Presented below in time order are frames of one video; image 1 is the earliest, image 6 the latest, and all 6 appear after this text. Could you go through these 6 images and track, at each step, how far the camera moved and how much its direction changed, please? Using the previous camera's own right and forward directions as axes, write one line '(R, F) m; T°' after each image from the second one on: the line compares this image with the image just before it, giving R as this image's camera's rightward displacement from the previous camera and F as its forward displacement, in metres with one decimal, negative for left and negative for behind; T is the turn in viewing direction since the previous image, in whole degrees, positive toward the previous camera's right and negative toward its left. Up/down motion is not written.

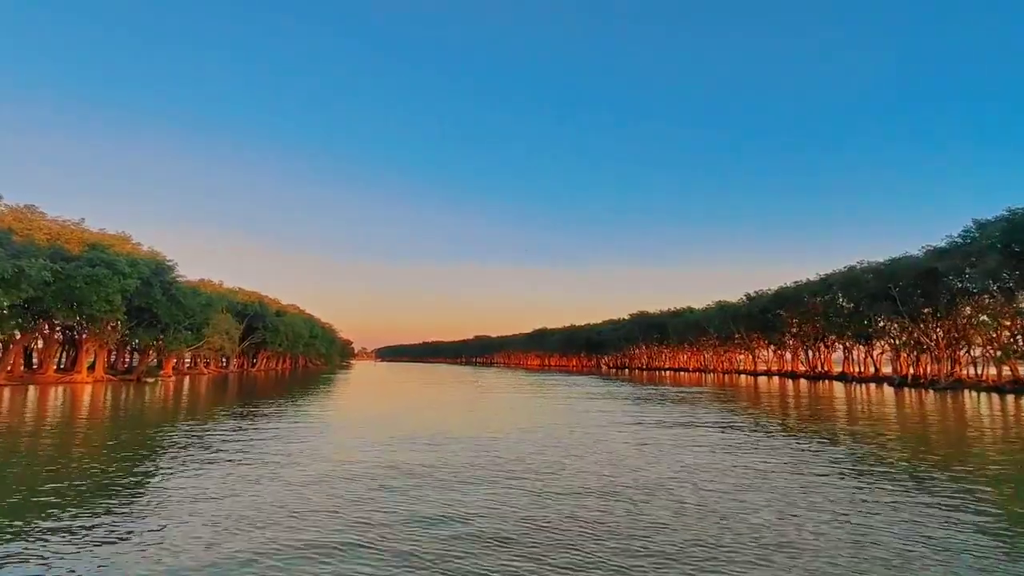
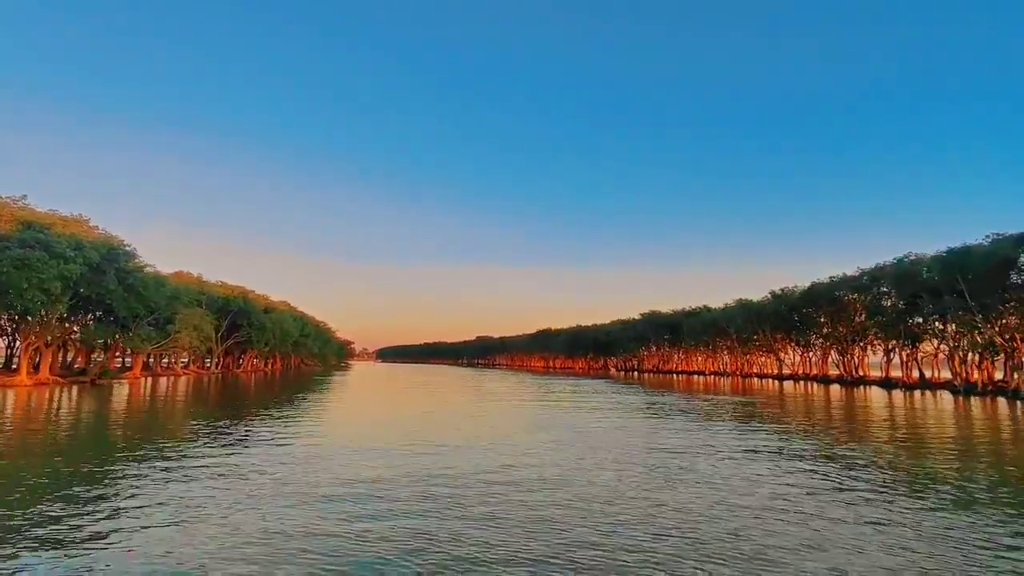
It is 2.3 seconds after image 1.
(-0.6, +5.0) m; 0°
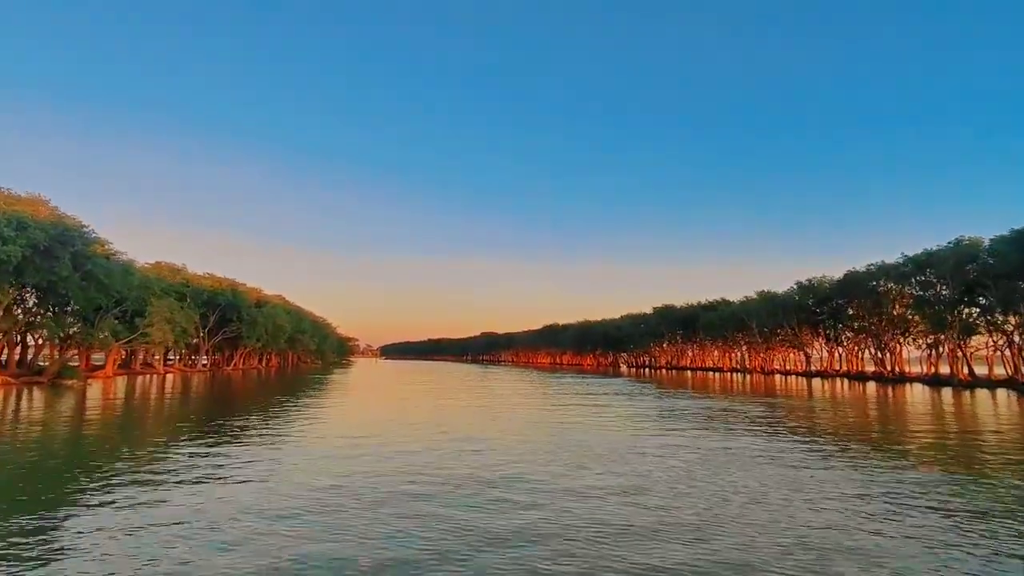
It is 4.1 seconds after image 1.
(-0.6, +4.1) m; 0°
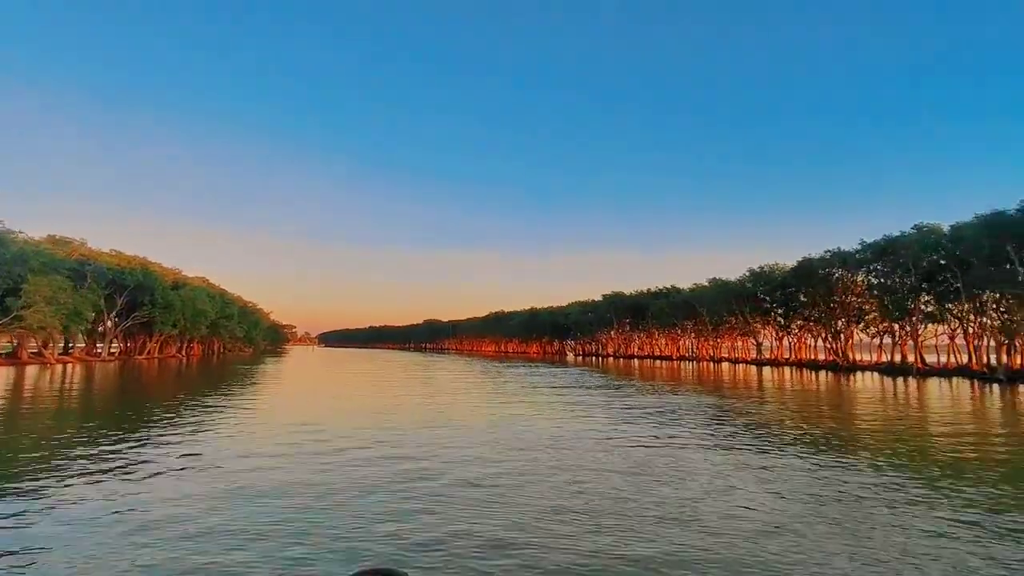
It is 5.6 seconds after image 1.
(-0.4, +3.3) m; +5°
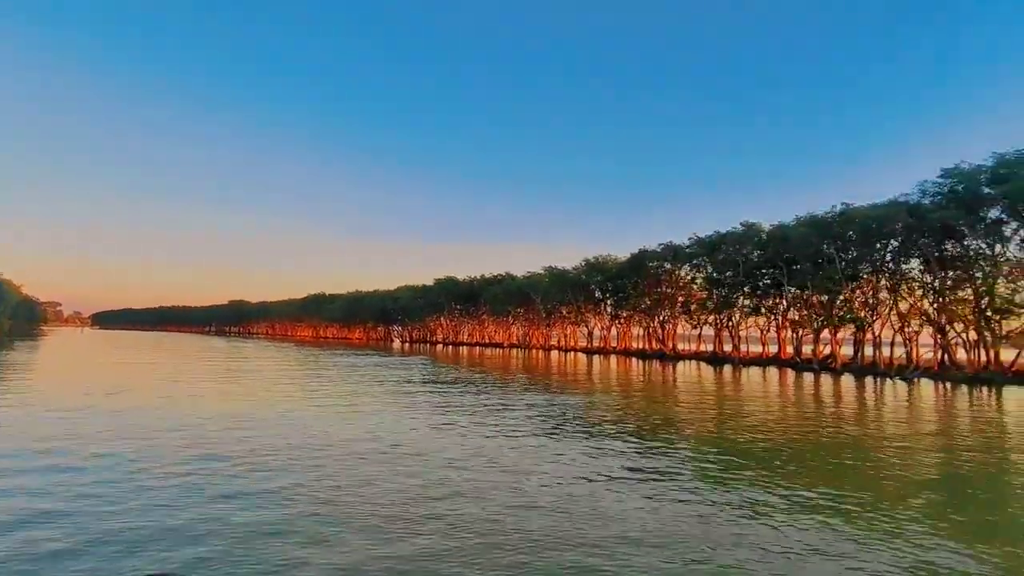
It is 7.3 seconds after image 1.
(-1.0, +3.9) m; +17°
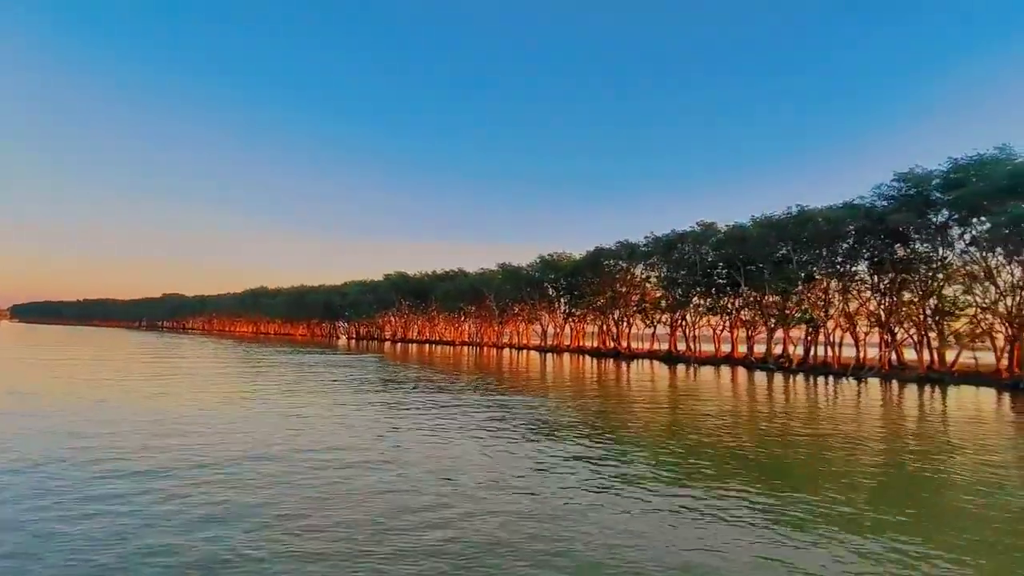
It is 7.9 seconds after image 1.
(-0.6, +1.1) m; +5°
